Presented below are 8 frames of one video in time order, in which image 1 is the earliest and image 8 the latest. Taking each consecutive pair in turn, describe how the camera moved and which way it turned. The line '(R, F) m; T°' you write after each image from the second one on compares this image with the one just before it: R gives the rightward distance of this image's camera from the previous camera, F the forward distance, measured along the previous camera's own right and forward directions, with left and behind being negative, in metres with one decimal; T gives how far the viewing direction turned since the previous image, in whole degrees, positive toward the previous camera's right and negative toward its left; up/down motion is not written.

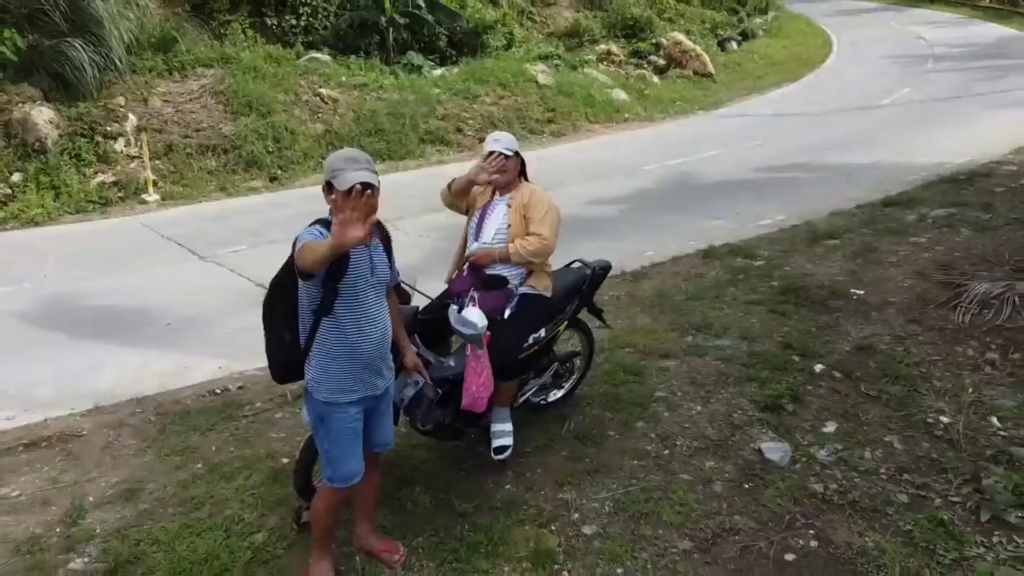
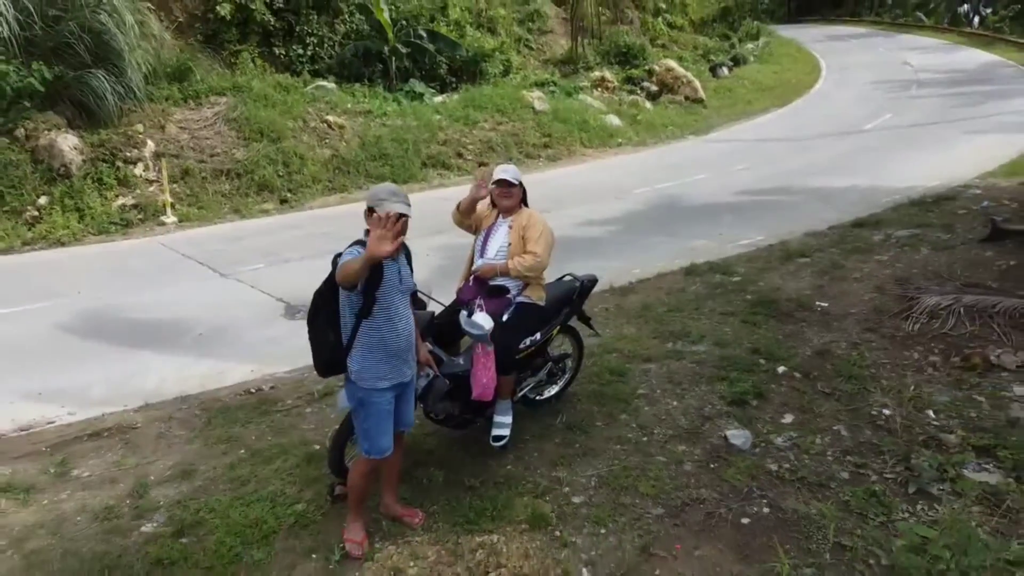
(0.0, -0.5) m; 0°
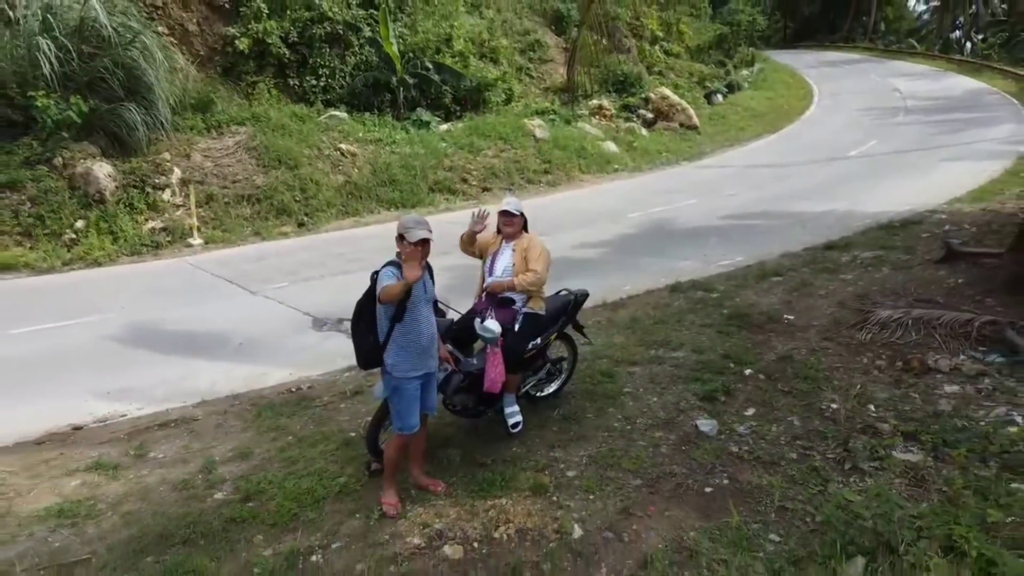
(0.0, -0.7) m; 0°
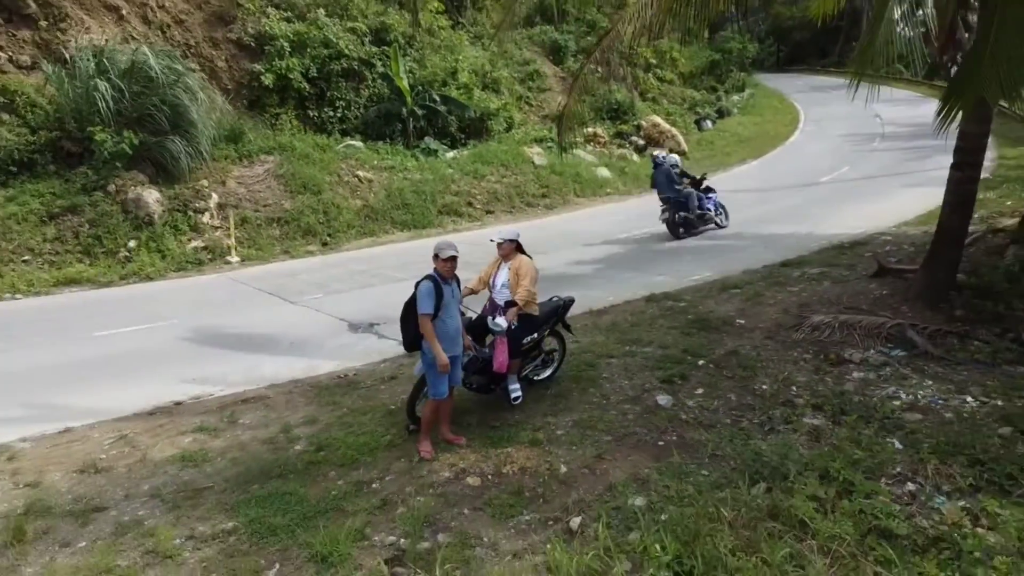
(0.0, -1.2) m; 0°
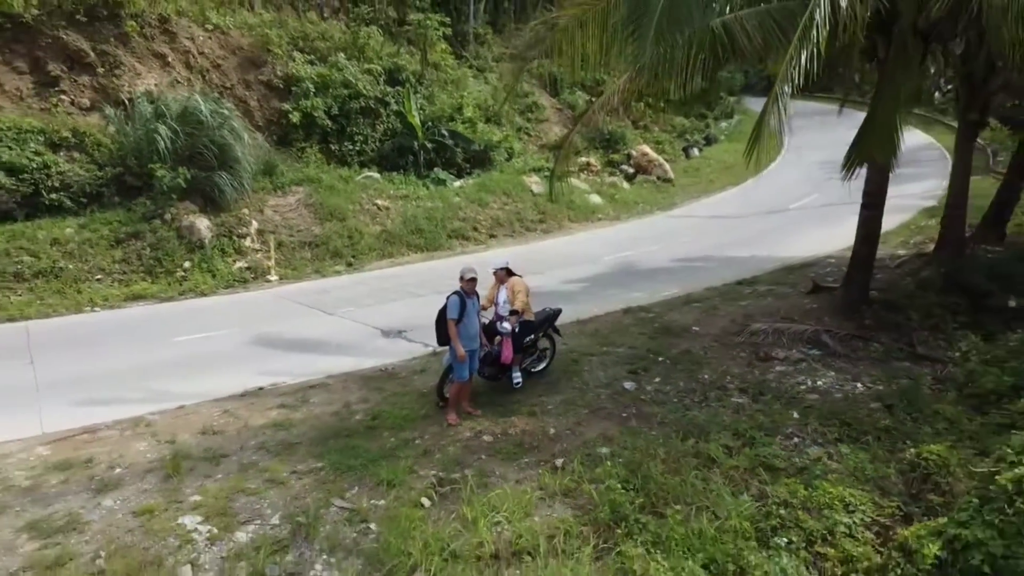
(0.0, -1.7) m; 0°
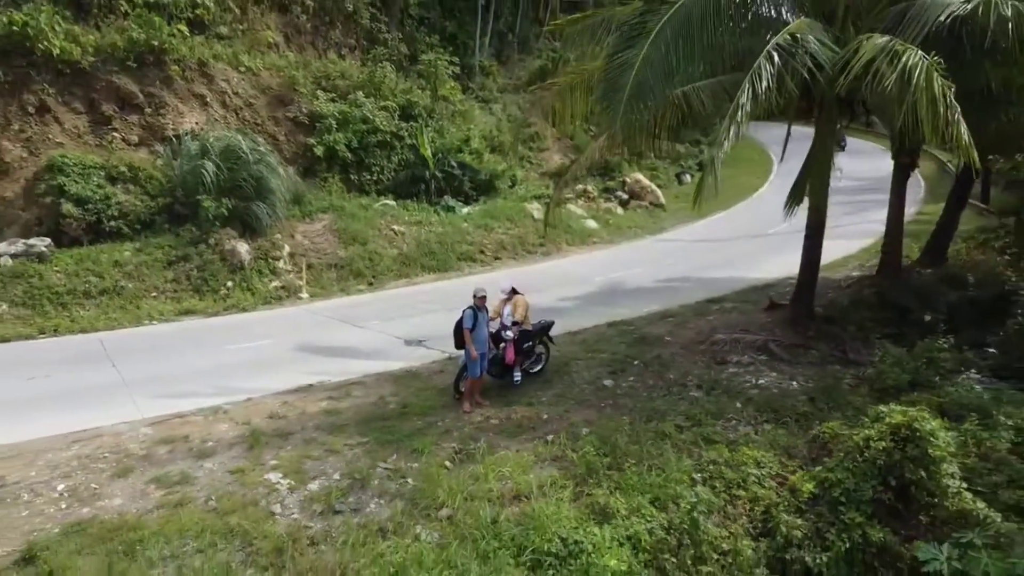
(0.0, -1.7) m; 0°
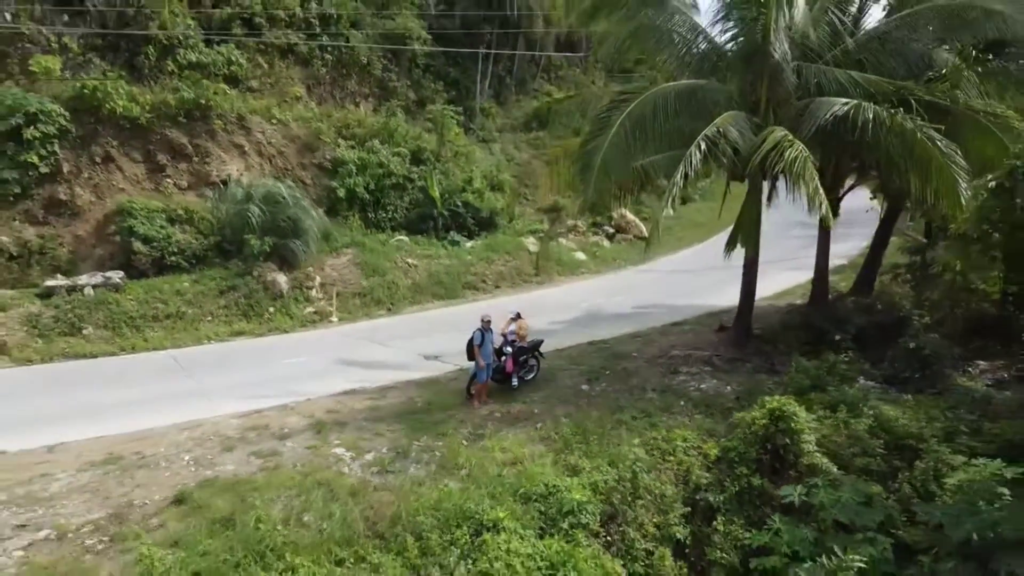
(0.0, -2.6) m; 0°
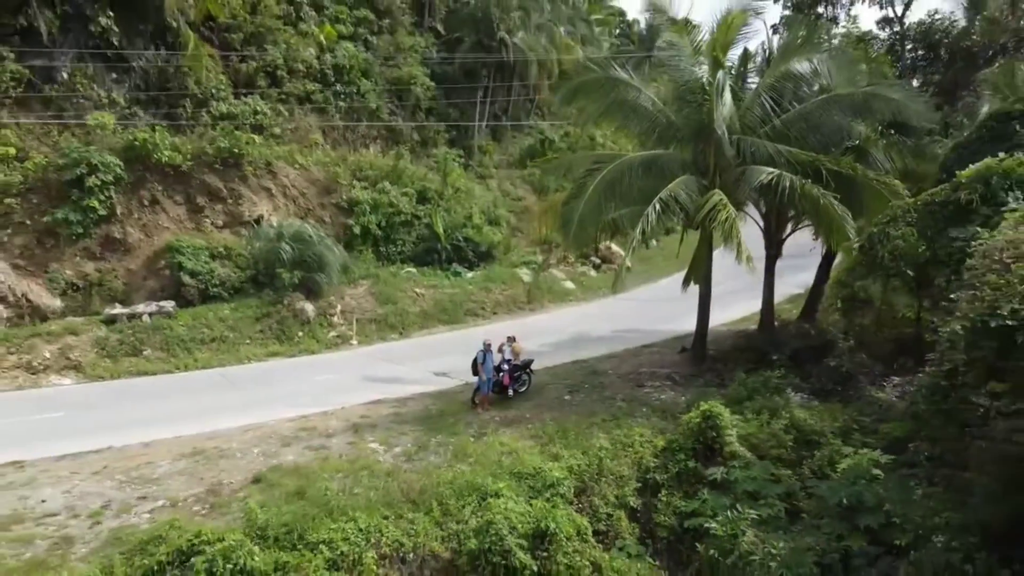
(0.0, -2.7) m; 0°
